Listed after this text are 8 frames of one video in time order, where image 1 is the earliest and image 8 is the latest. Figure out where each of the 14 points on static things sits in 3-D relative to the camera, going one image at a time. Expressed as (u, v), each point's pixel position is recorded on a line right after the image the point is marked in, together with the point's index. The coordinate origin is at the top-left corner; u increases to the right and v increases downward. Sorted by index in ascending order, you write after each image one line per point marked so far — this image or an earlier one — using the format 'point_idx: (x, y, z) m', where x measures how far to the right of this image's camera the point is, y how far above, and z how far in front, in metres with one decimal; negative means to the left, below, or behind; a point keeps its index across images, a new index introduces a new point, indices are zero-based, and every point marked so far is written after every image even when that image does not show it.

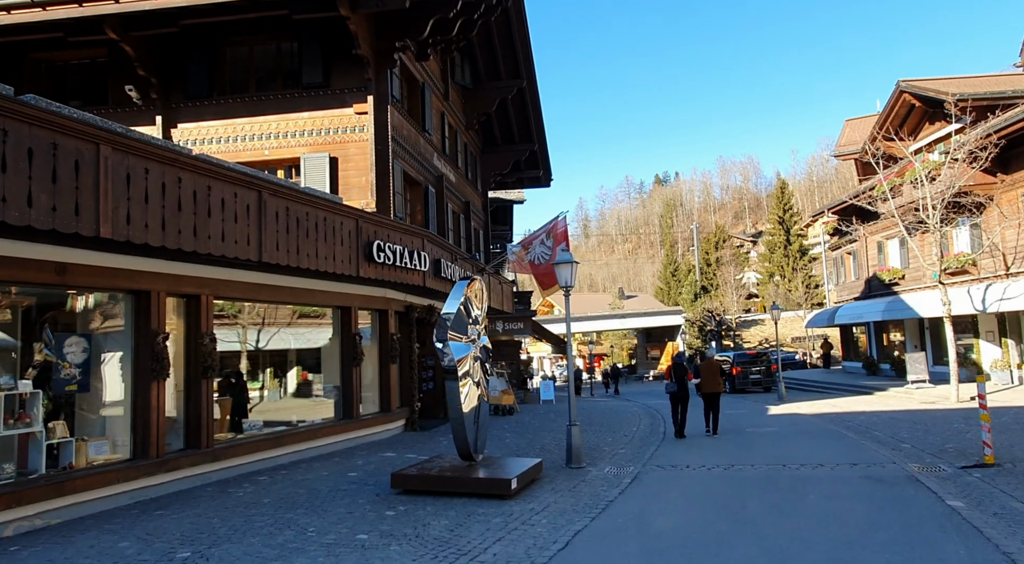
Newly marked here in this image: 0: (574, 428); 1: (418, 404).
0: (+1.0, -2.4, +12.6) m
1: (-2.1, -2.8, +17.4) m
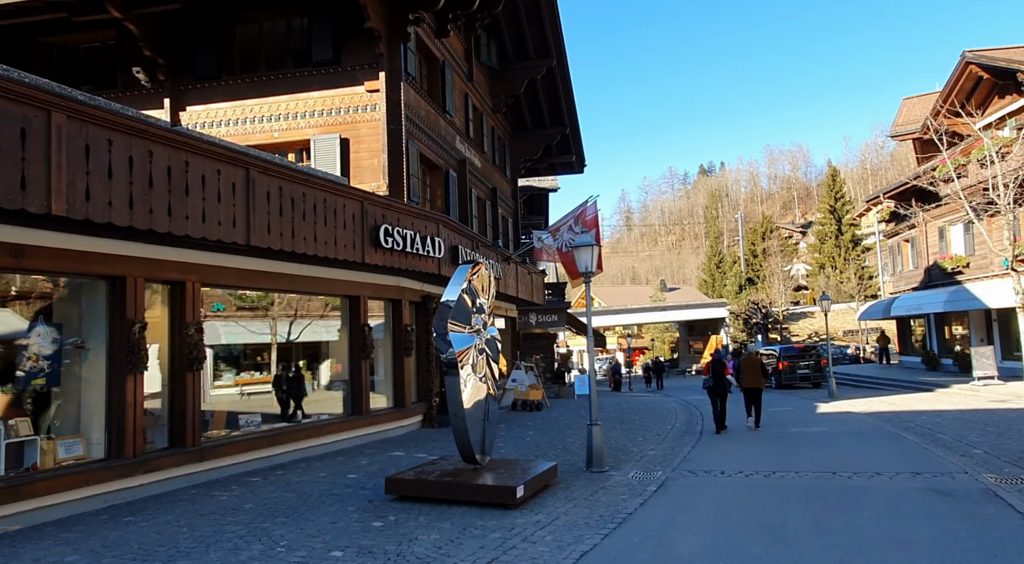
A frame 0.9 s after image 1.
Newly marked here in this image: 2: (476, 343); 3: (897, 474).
0: (+1.2, -2.1, +11.4) m
1: (-1.6, -2.6, +16.4) m
2: (-0.5, -0.7, +9.5) m
3: (+5.1, -2.6, +10.0) m
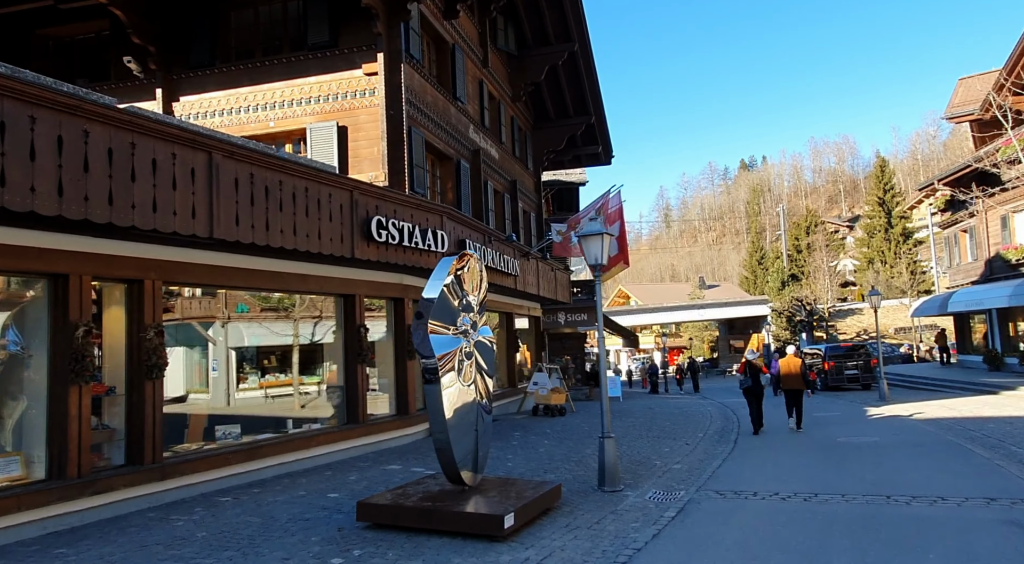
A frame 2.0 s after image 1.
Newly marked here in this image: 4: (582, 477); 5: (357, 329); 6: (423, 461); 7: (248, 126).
0: (+1.3, -2.0, +10.1) m
1: (-1.3, -2.5, +15.2) m
2: (-0.5, -0.7, +8.3) m
3: (+5.1, -2.4, +8.5) m
4: (+1.0, -2.8, +10.7) m
5: (-2.6, -0.8, +12.8) m
6: (-1.4, -2.8, +12.0) m
7: (-5.2, +3.1, +14.9) m
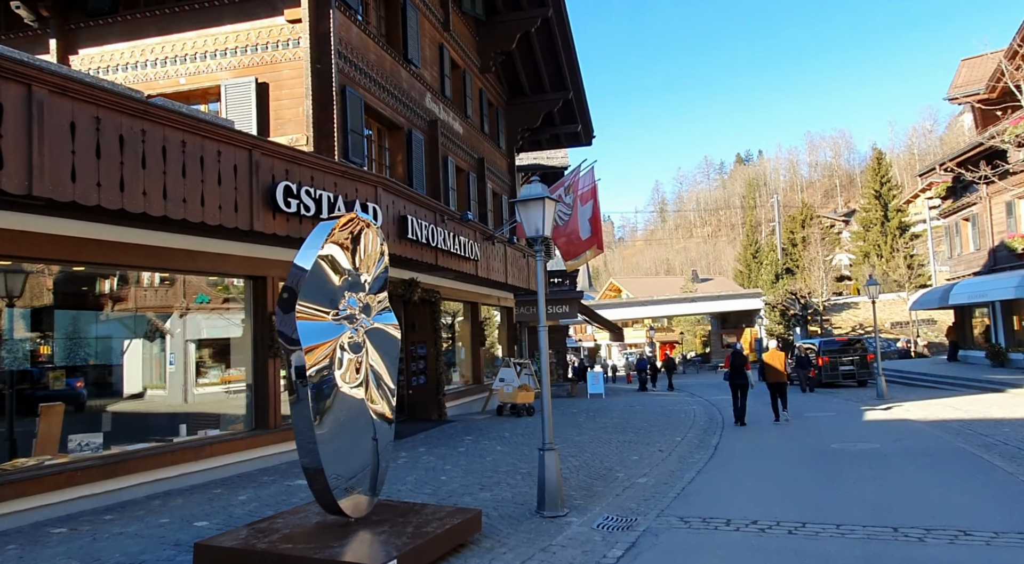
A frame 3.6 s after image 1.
0: (+0.4, -1.8, +8.2) m
1: (-2.2, -2.2, +13.3) m
2: (-1.4, -0.4, +6.4) m
3: (+4.2, -2.2, +6.6) m
4: (+0.1, -2.5, +8.8) m
5: (-3.5, -0.5, +10.9) m
6: (-2.3, -2.6, +10.1) m
7: (-6.1, +3.4, +12.9) m
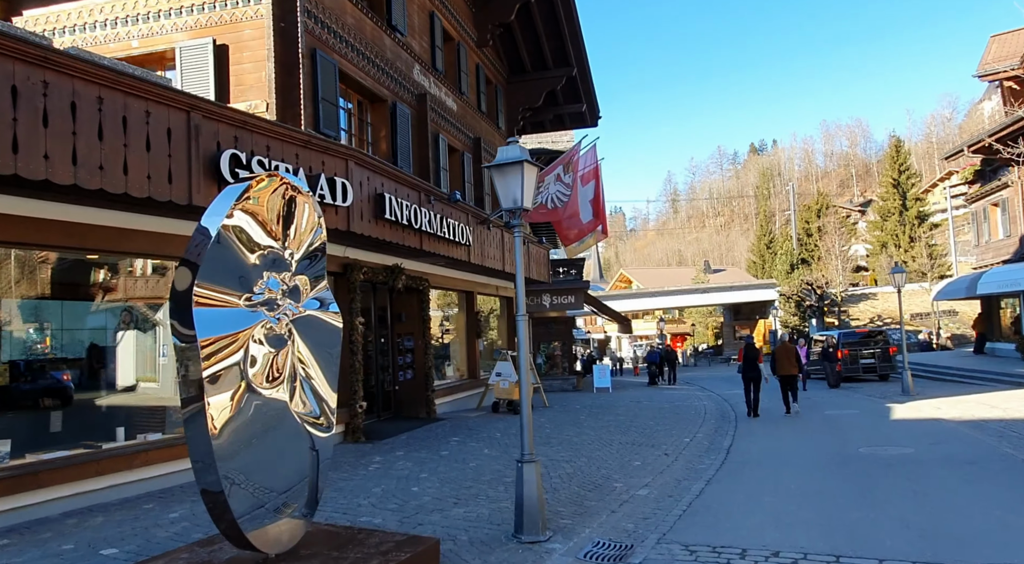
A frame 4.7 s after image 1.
0: (+0.2, -1.6, +6.9) m
1: (-2.4, -2.0, +12.0) m
2: (-1.7, -0.3, +5.1) m
3: (+3.9, -2.0, +5.2) m
4: (-0.1, -2.3, +7.5) m
5: (-3.7, -0.3, +9.6) m
6: (-2.5, -2.4, +8.8) m
7: (-6.2, +3.6, +11.7) m
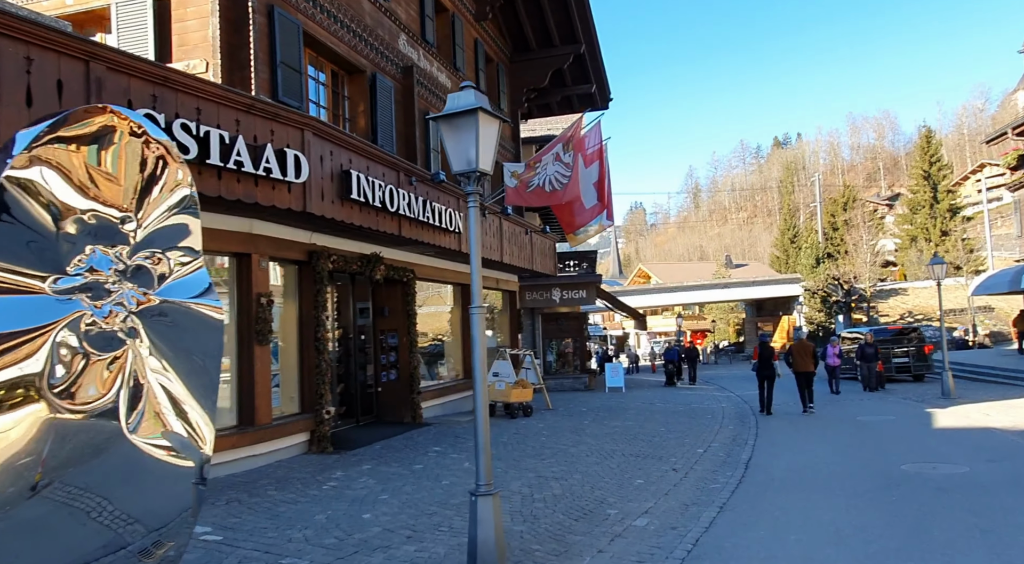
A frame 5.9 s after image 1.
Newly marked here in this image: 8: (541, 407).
0: (-0.2, -1.5, +5.4) m
1: (-2.6, -1.8, +10.6) m
2: (-2.1, -0.2, +3.7) m
3: (+3.5, -1.9, +3.7) m
4: (-0.4, -2.2, +6.0) m
5: (-3.9, -0.2, +8.2) m
6: (-2.8, -2.2, +7.4) m
7: (-6.4, +3.8, +10.3) m
8: (+0.7, -3.1, +18.9) m
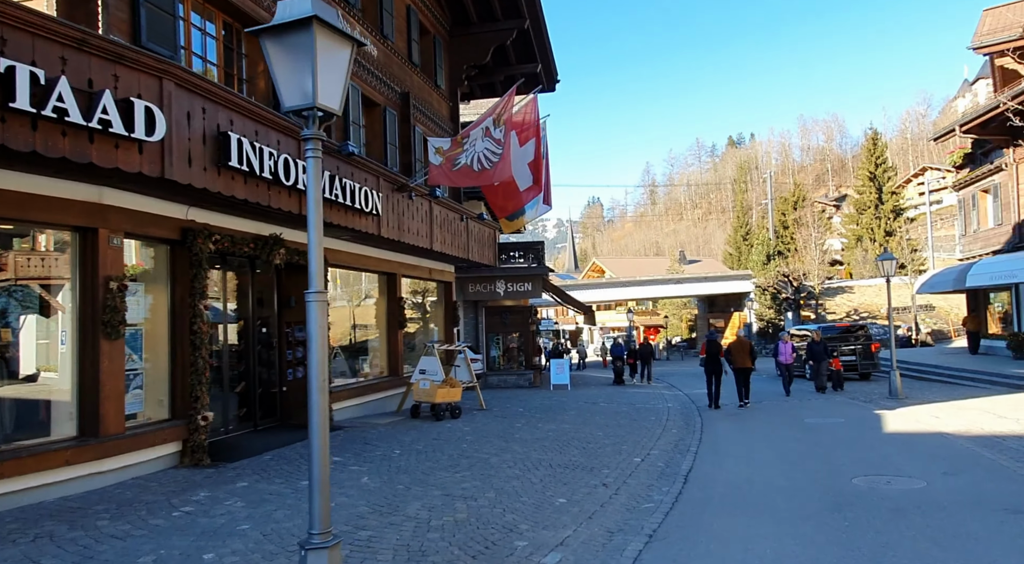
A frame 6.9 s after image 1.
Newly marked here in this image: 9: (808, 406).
0: (-1.0, -1.4, +4.0) m
1: (-3.7, -1.6, +9.1) m
2: (-2.8, 0.0, +2.1) m
3: (+2.8, -1.9, +2.4) m
4: (-1.3, -2.1, +4.6) m
5: (-4.9, 0.0, +6.6) m
6: (-3.7, -2.1, +5.8) m
7: (-7.5, +4.0, +8.5) m
8: (-0.9, -2.9, +17.5) m
9: (+6.7, -2.8, +17.0) m
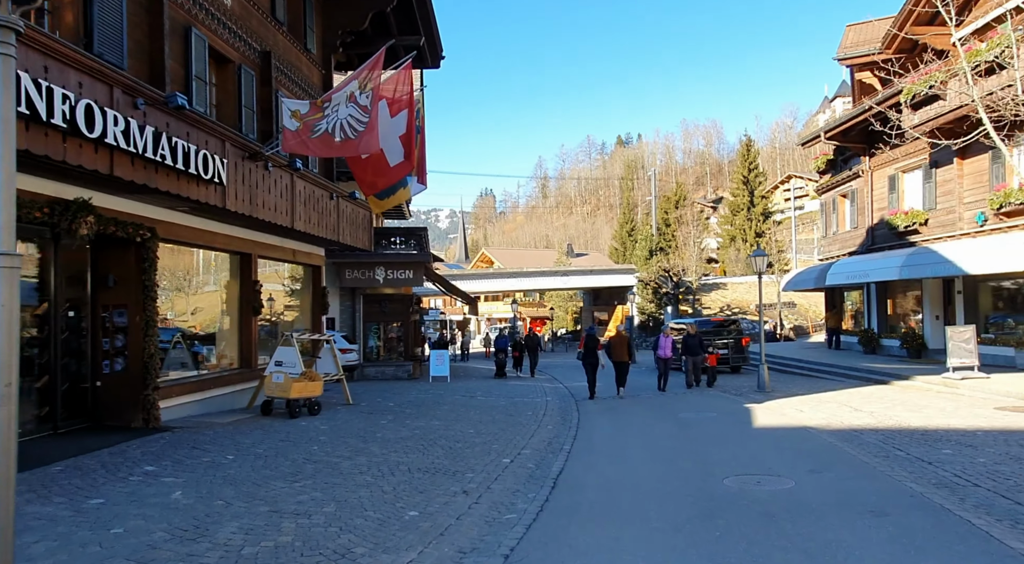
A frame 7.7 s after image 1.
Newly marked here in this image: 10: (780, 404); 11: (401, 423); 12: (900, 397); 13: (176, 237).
0: (-1.8, -1.2, +2.7) m
1: (-5.2, -1.3, +7.3) m
2: (-3.3, +0.1, +0.6) m
3: (+2.2, -1.8, +1.7) m
4: (-2.2, -1.9, +3.2) m
5: (-6.0, +0.3, +4.6) m
6: (-4.8, -1.8, +4.1) m
7: (-8.7, +4.4, +6.1) m
8: (-3.7, -2.5, +16.1) m
9: (+3.9, -2.6, +16.7) m
10: (+5.7, -2.5, +15.4) m
11: (-2.0, -2.5, +13.4) m
12: (+8.4, -2.4, +16.1) m
13: (-5.2, +0.7, +11.8) m
